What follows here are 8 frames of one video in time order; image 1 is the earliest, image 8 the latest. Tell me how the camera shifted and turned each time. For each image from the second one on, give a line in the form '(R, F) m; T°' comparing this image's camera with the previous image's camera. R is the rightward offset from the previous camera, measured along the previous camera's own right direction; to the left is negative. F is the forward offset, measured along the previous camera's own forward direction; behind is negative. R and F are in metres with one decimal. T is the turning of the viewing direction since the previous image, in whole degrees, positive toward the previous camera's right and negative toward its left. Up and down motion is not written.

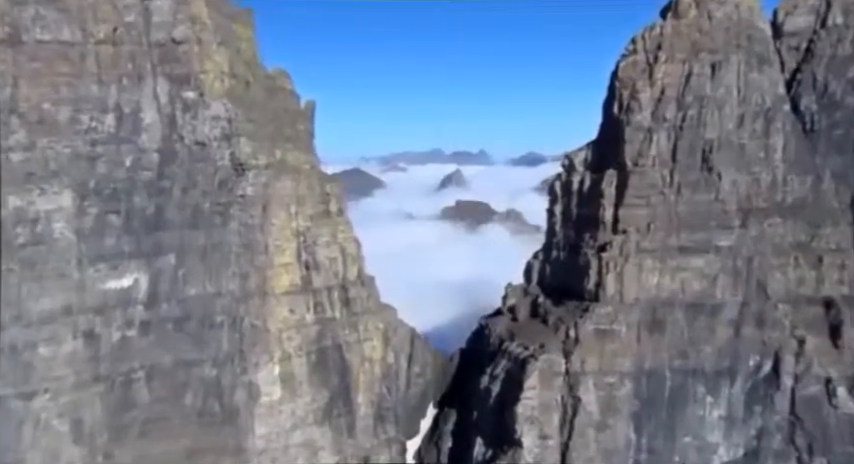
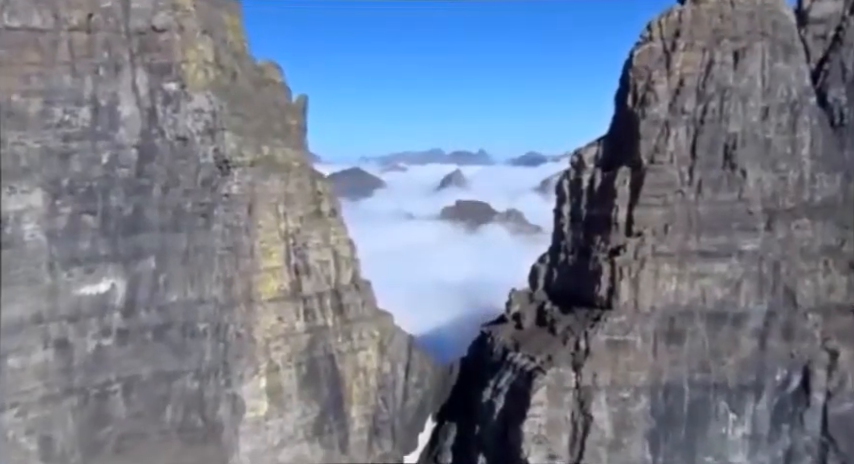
(0.0, +1.2) m; 0°
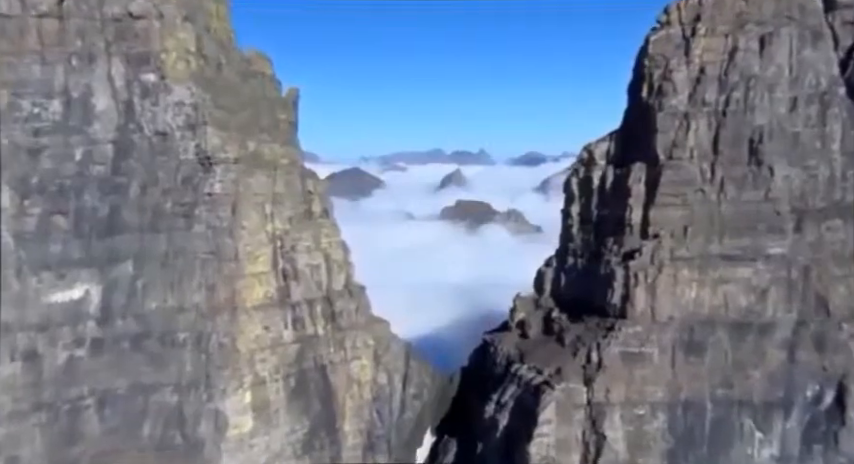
(+0.1, +1.1) m; 0°
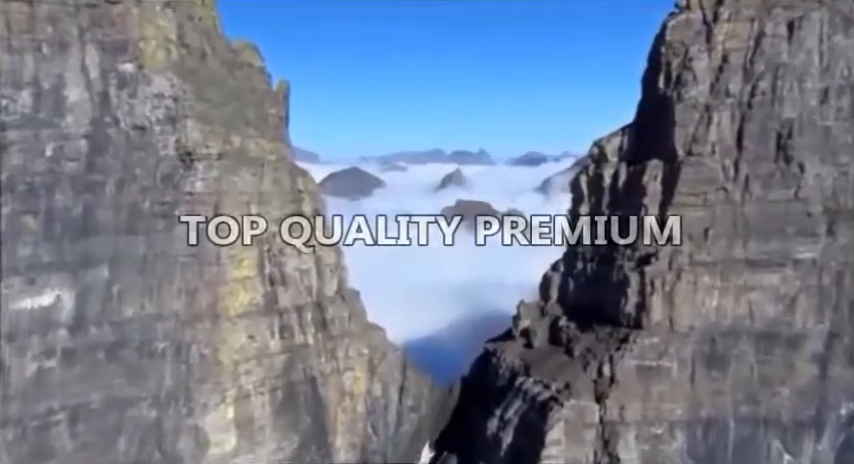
(0.0, +1.0) m; 0°
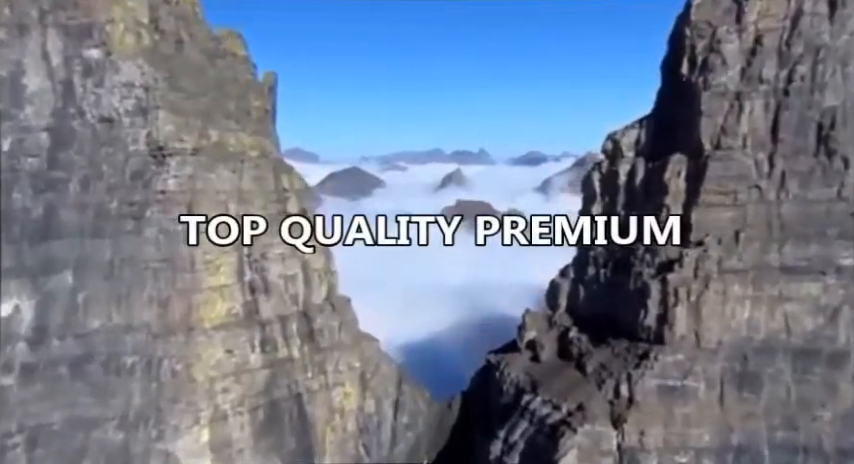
(+0.1, +1.3) m; 0°
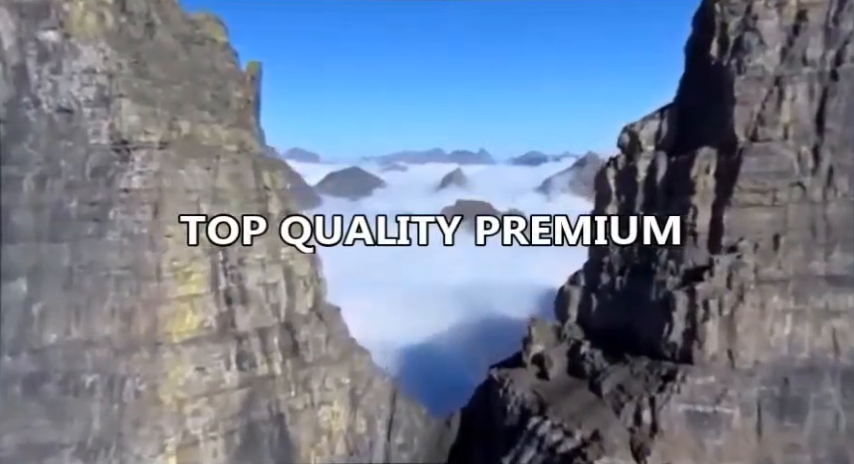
(+0.1, +1.3) m; 0°
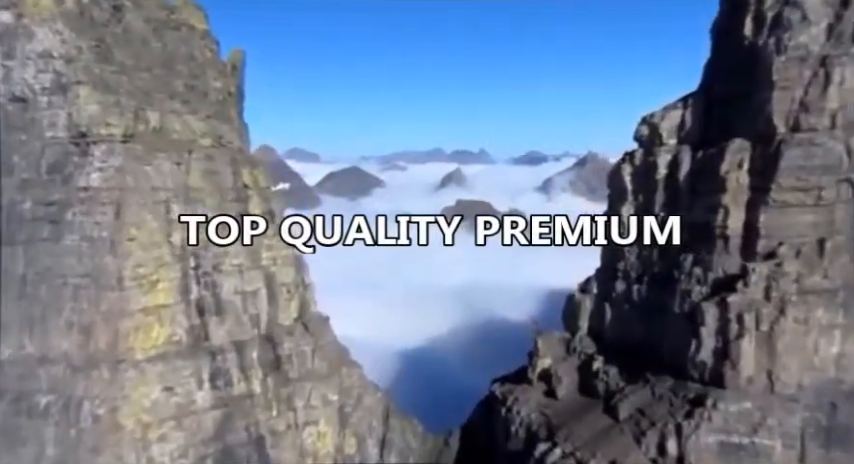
(+0.1, +1.1) m; 0°
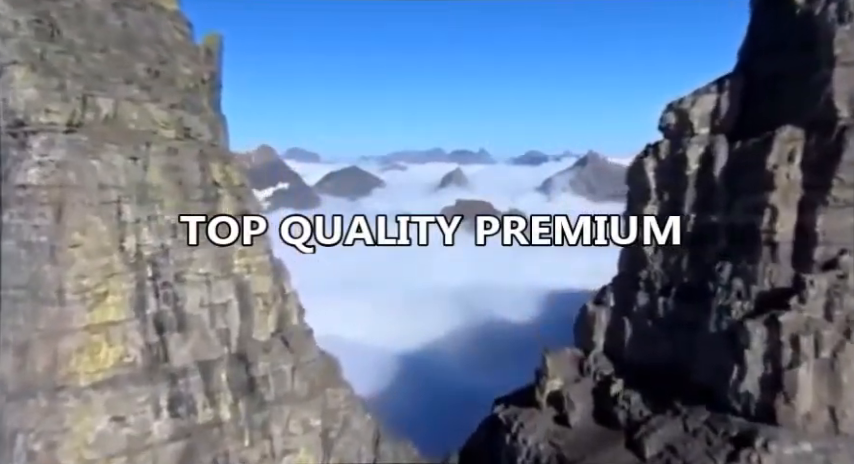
(+0.1, +1.3) m; 0°
